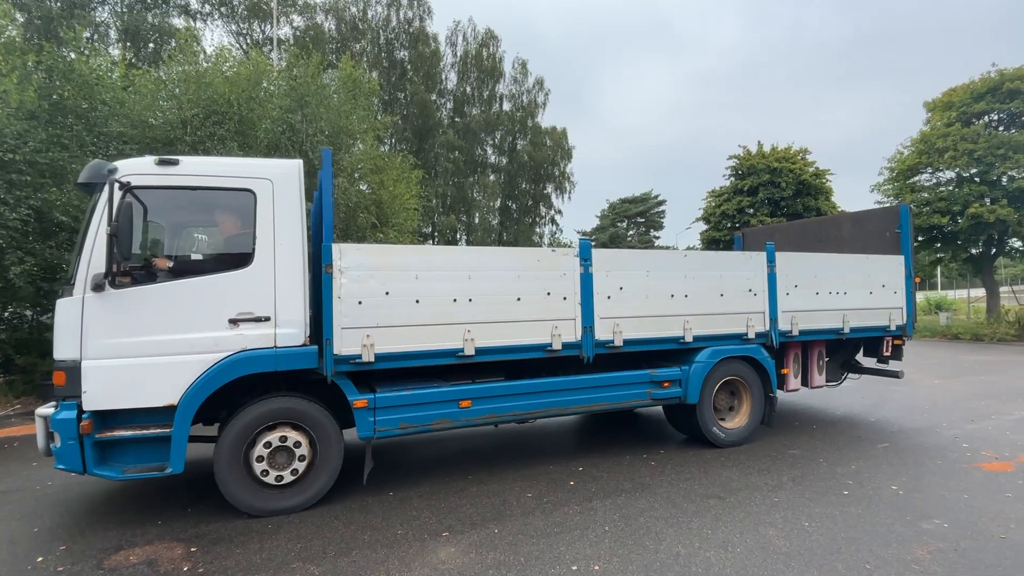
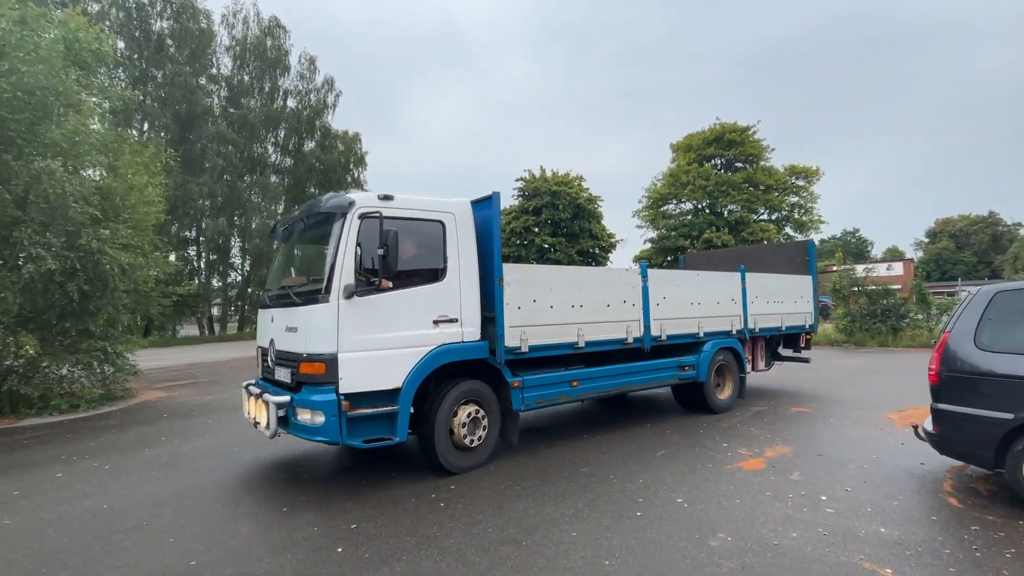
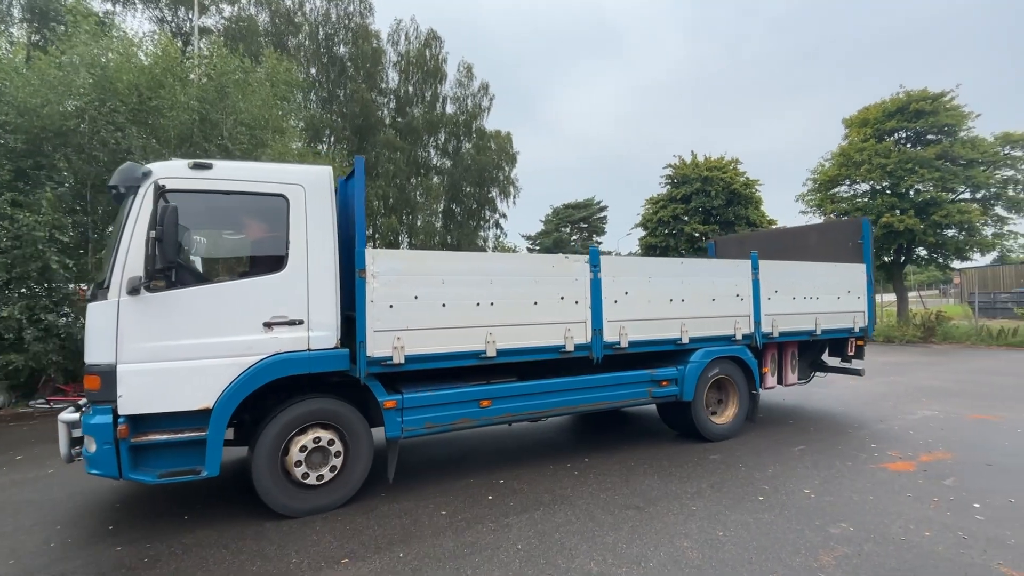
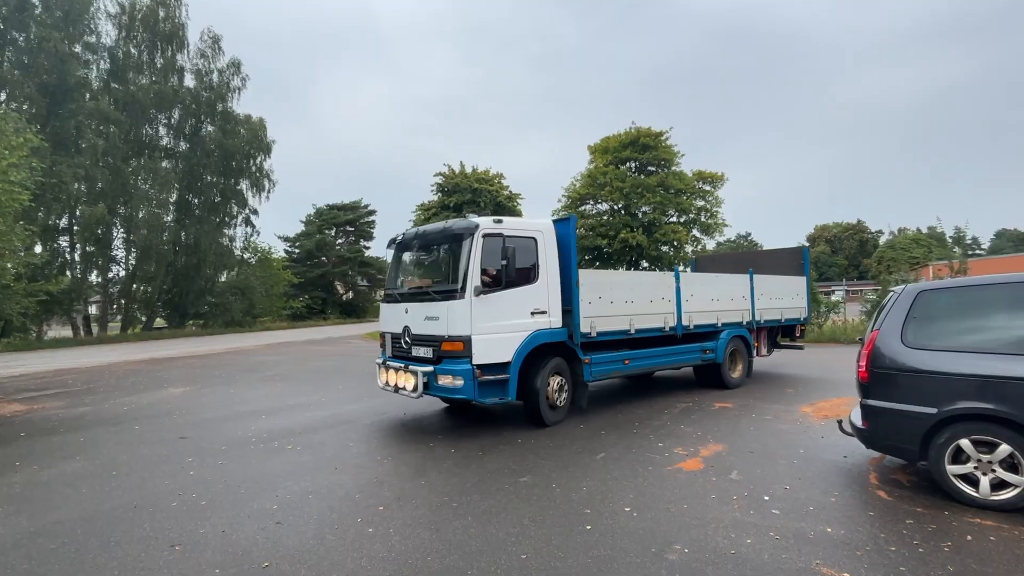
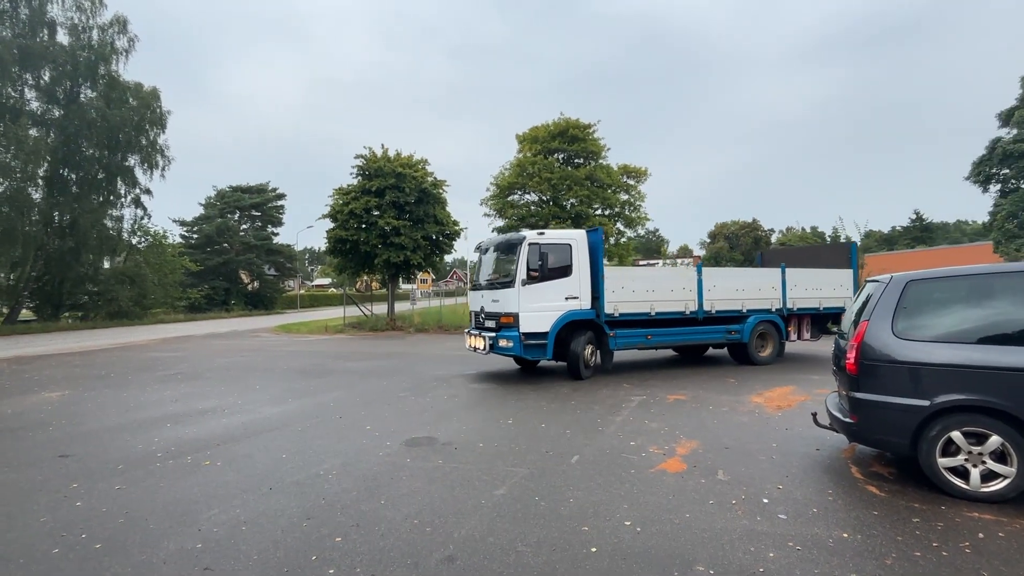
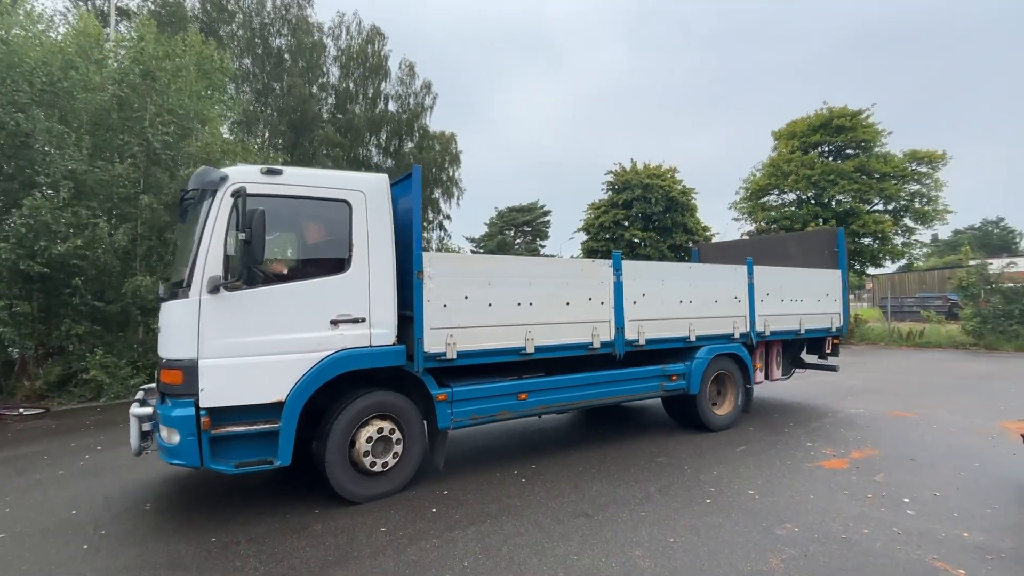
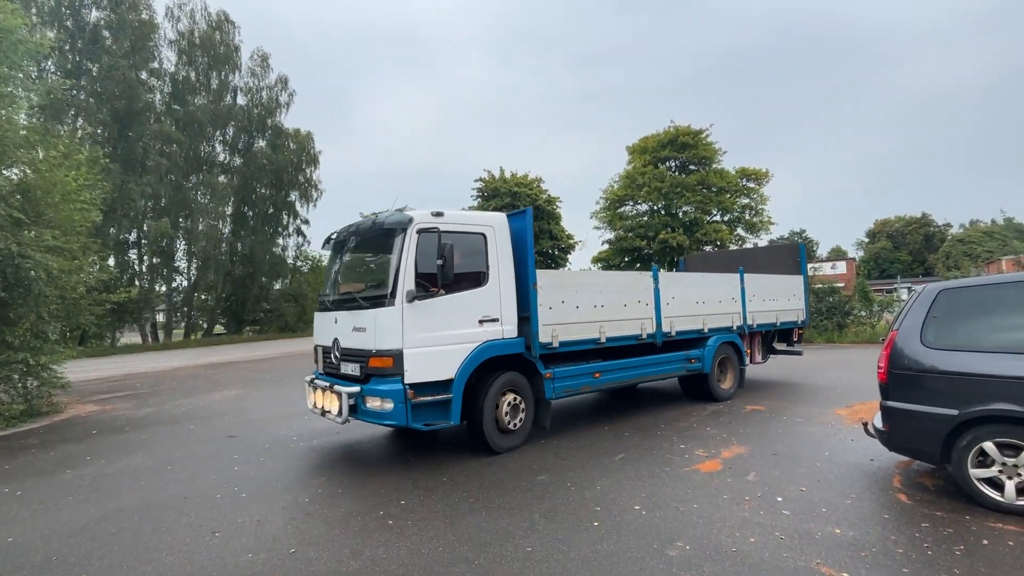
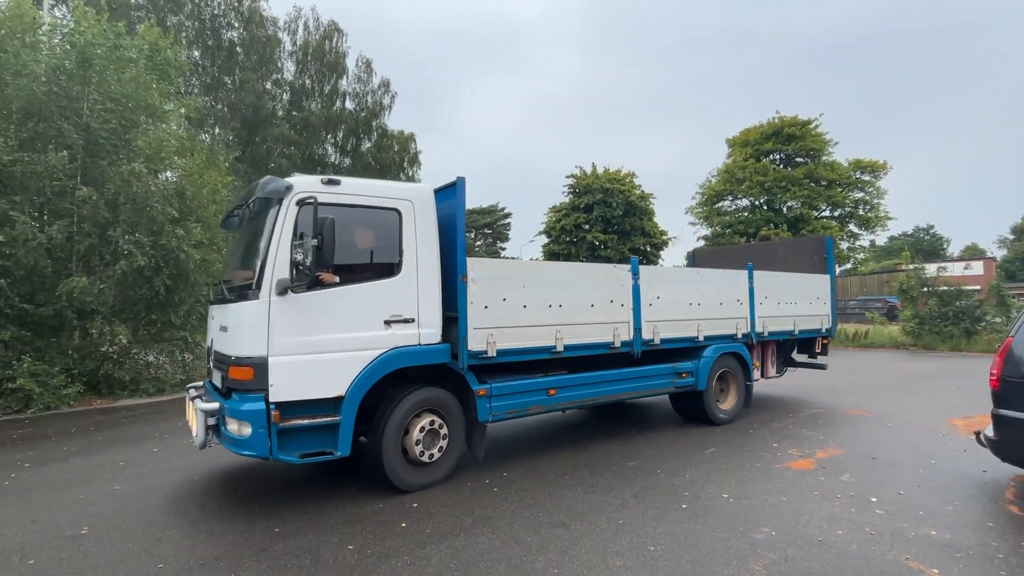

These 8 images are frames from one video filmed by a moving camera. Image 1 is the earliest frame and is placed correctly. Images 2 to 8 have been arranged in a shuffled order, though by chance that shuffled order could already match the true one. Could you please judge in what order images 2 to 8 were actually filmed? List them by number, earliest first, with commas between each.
3, 6, 8, 2, 7, 4, 5
